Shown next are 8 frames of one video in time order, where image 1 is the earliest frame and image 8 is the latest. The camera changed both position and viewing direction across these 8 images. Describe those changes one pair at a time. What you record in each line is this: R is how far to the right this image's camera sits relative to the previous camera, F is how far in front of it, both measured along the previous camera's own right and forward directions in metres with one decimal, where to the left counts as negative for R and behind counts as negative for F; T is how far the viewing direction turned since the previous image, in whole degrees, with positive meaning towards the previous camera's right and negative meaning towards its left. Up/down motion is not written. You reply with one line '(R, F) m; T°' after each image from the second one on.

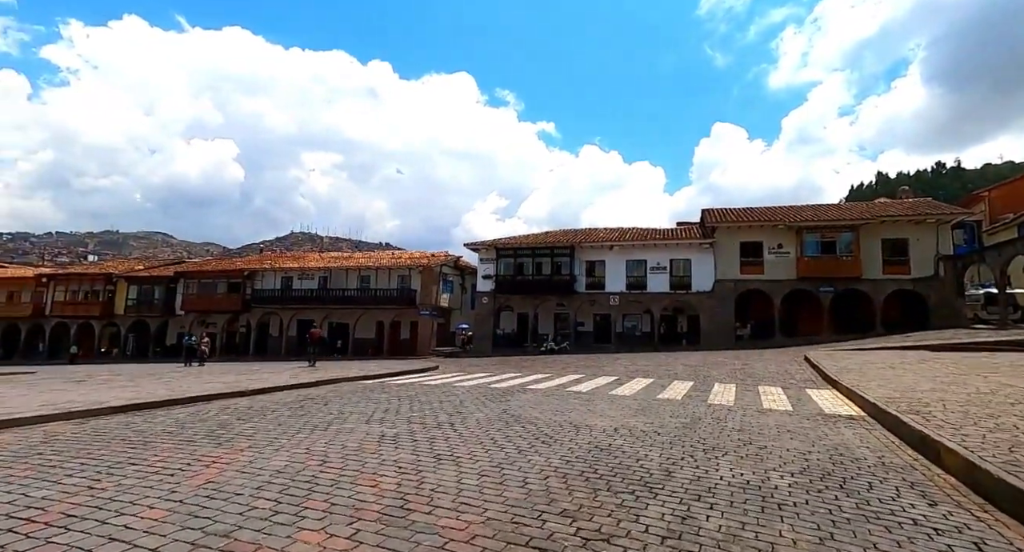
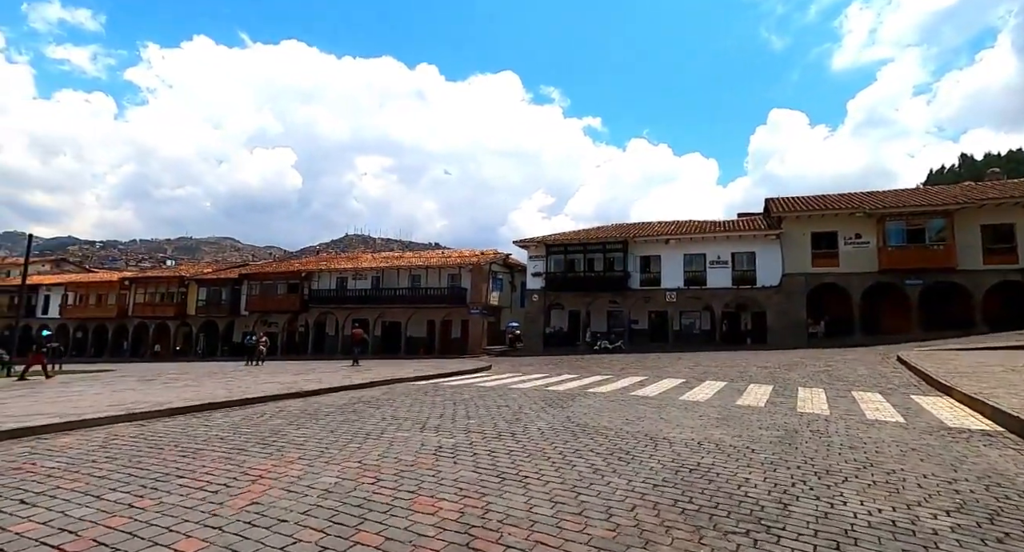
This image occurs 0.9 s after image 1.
(-0.2, +0.6) m; -5°
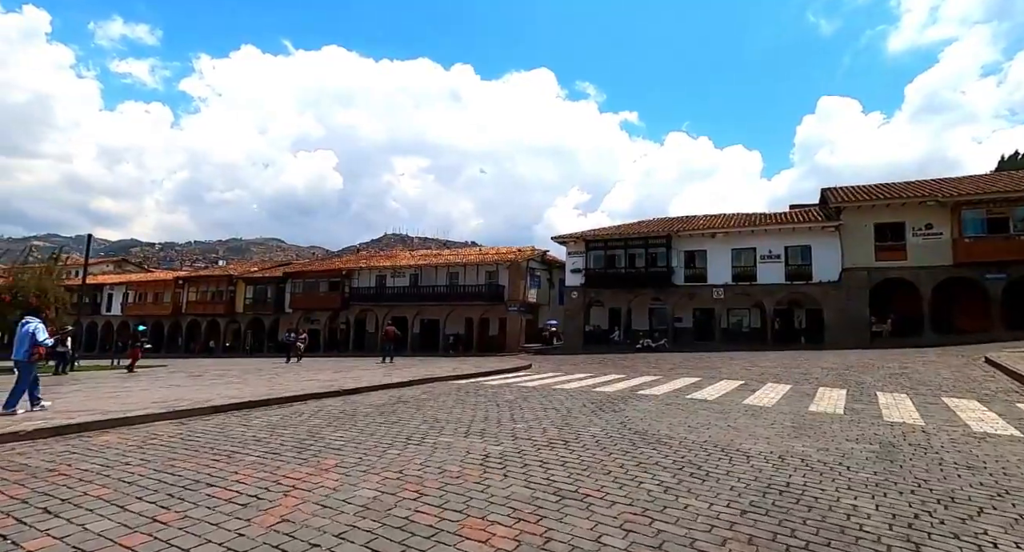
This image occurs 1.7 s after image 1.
(-0.2, +0.5) m; -4°
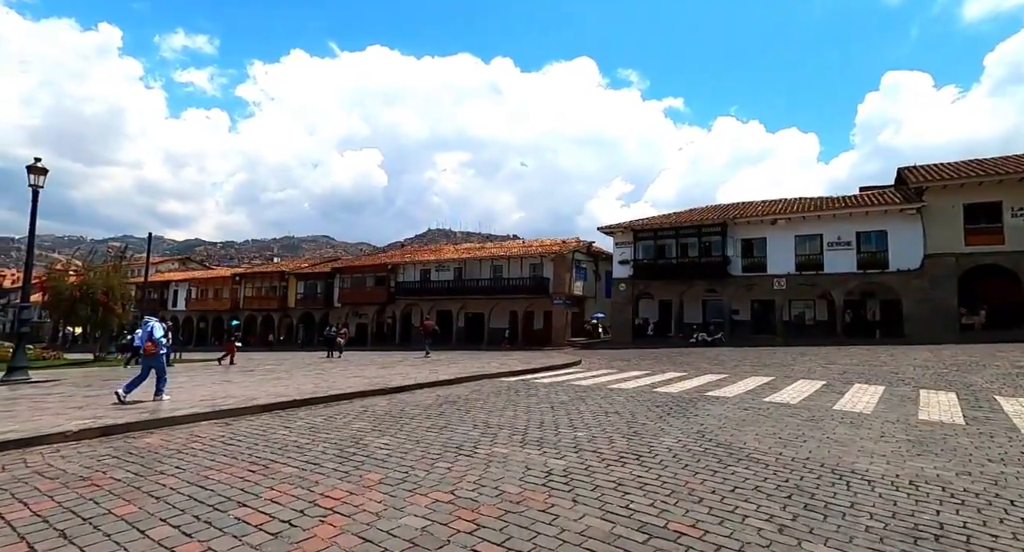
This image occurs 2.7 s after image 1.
(-0.2, +0.7) m; -4°
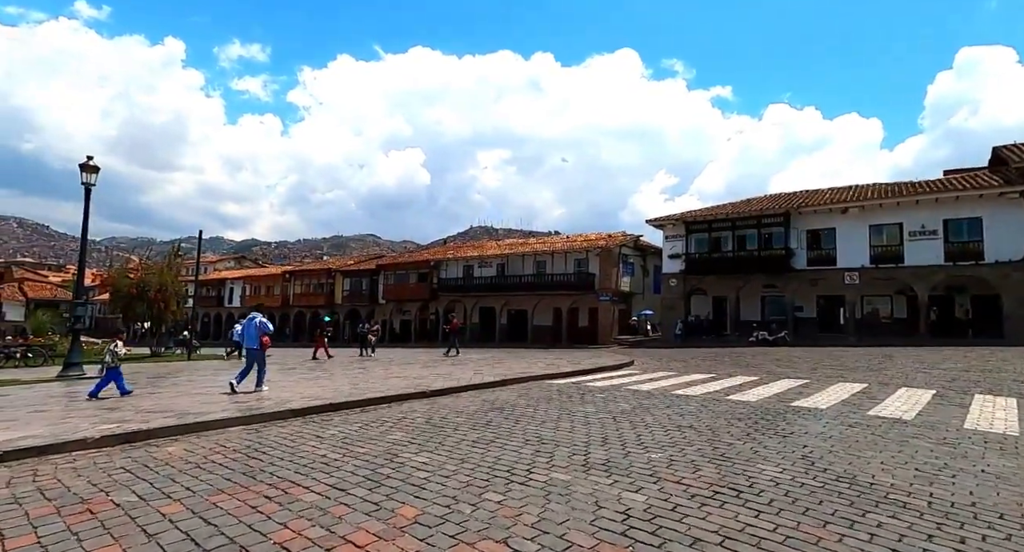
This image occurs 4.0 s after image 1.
(-0.2, +1.0) m; -4°
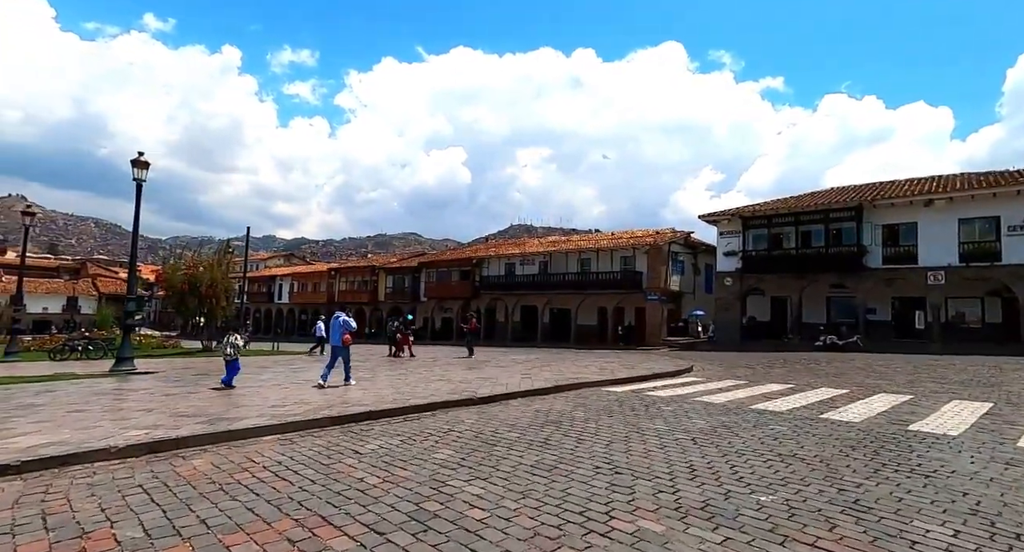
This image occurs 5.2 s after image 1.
(-0.3, +1.0) m; -4°
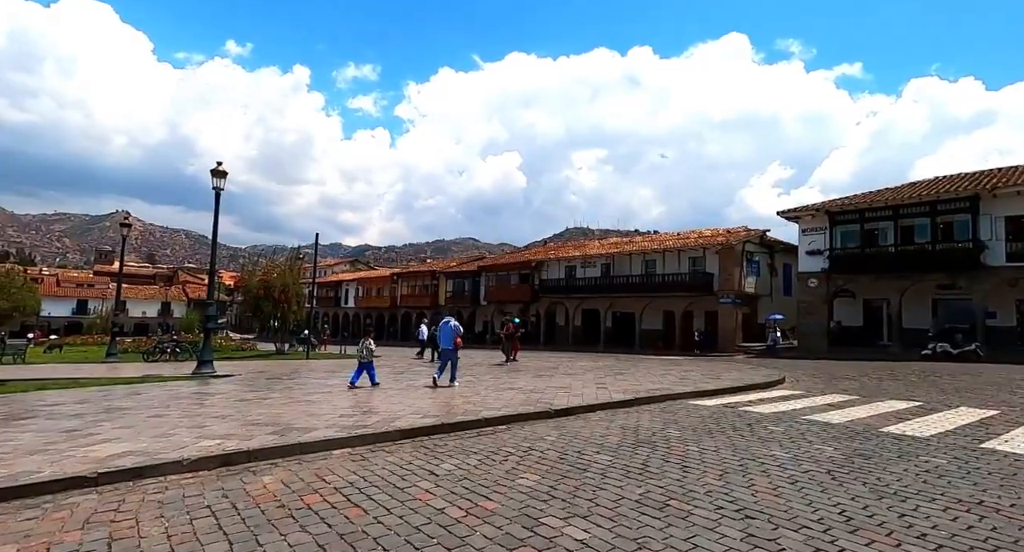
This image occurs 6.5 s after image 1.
(-0.4, +0.8) m; -6°
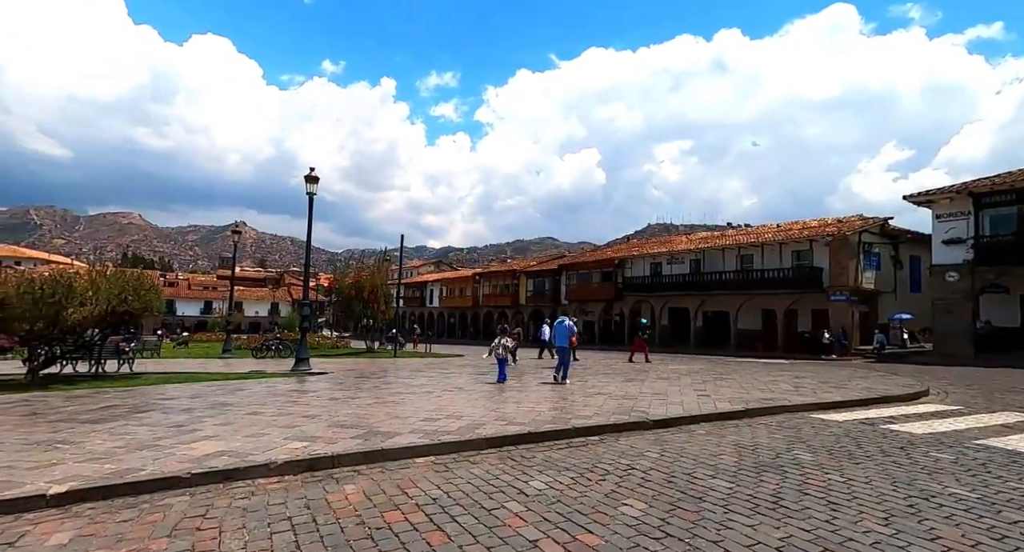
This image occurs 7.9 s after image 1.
(-0.2, +0.9) m; -8°
